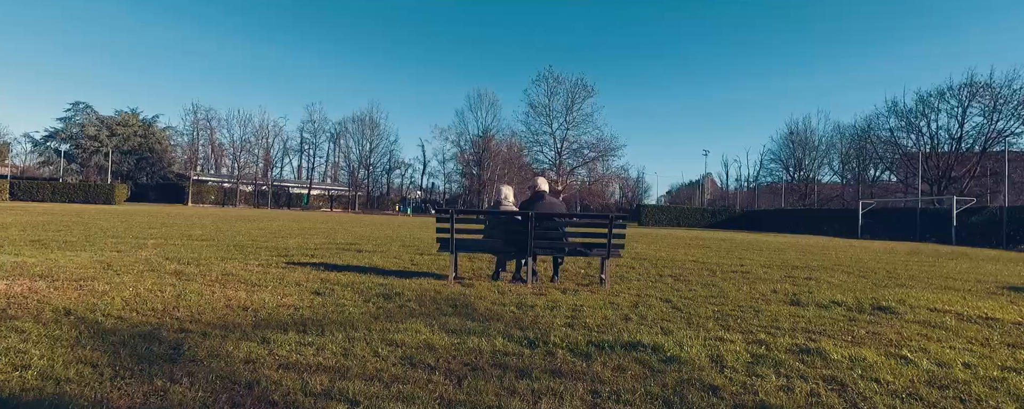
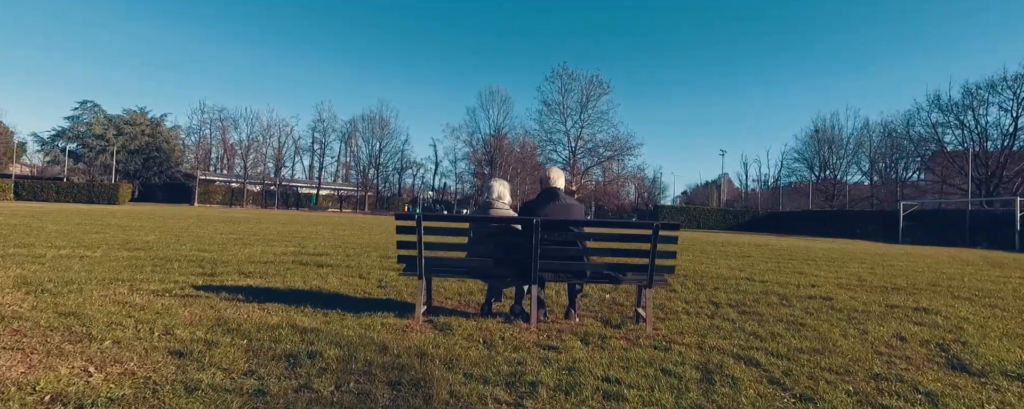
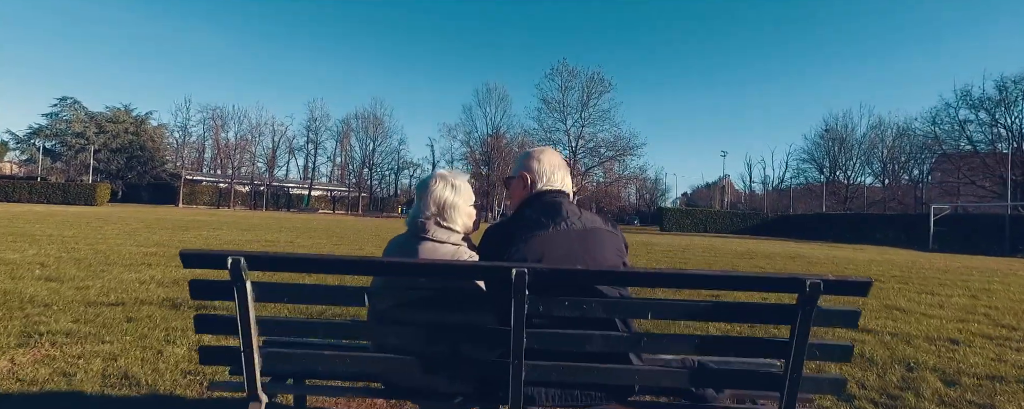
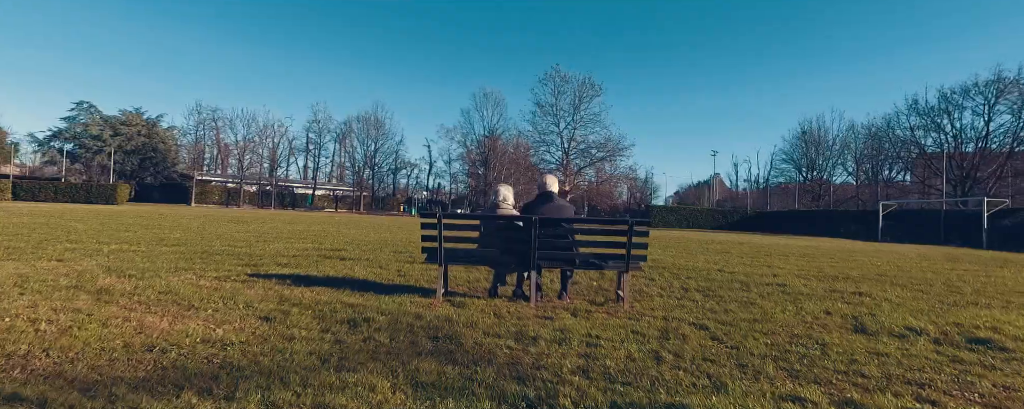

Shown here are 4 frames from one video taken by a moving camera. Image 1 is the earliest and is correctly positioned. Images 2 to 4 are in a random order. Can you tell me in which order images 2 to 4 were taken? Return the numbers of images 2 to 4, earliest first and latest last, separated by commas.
4, 2, 3
